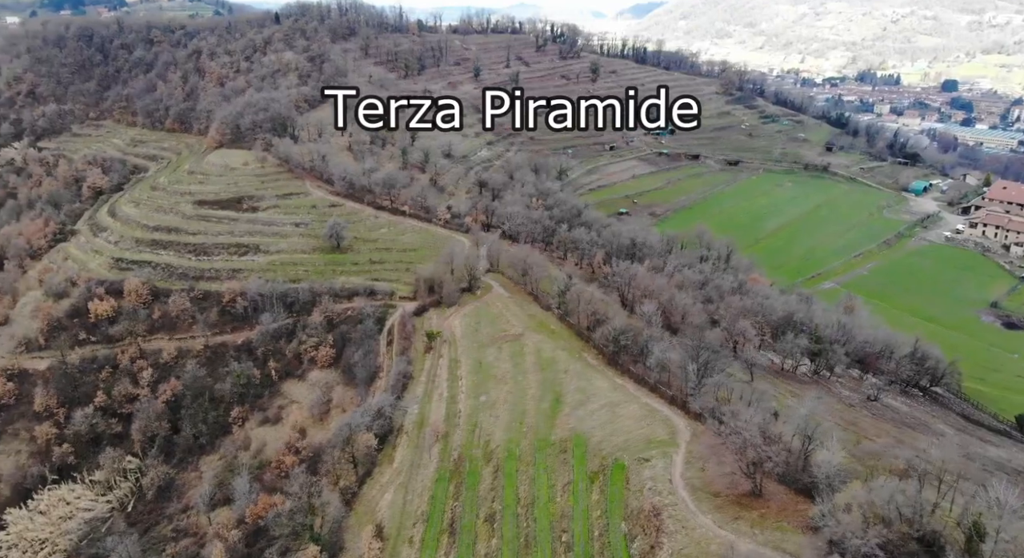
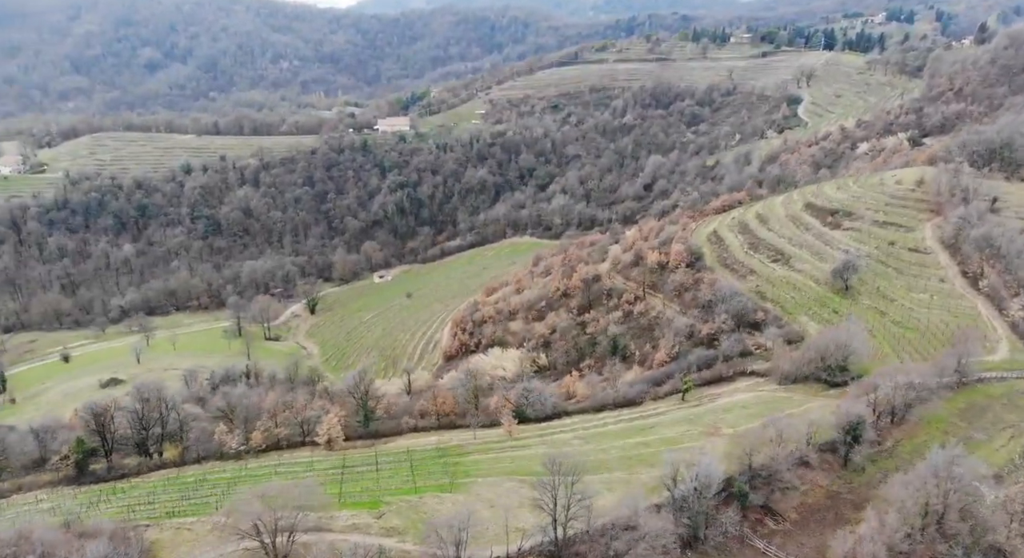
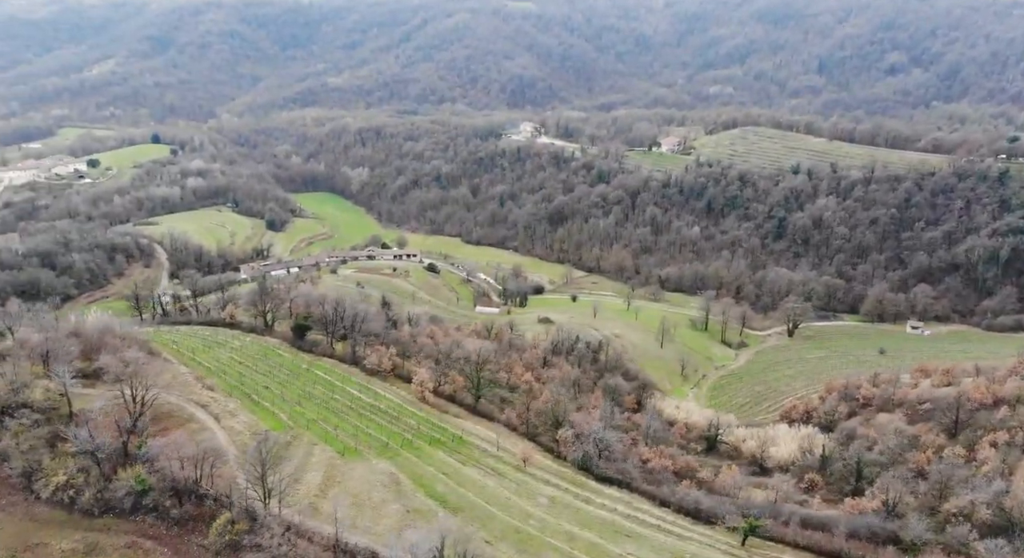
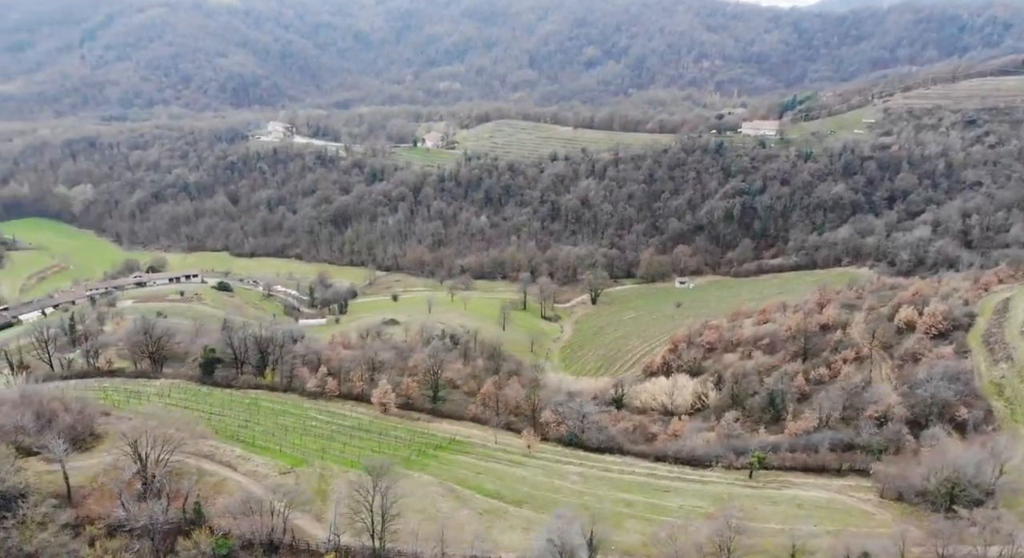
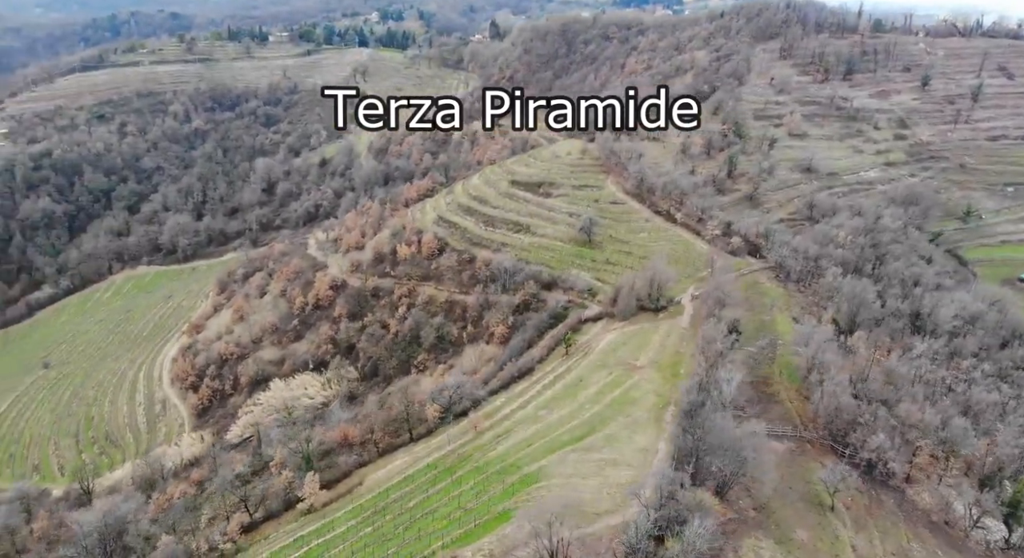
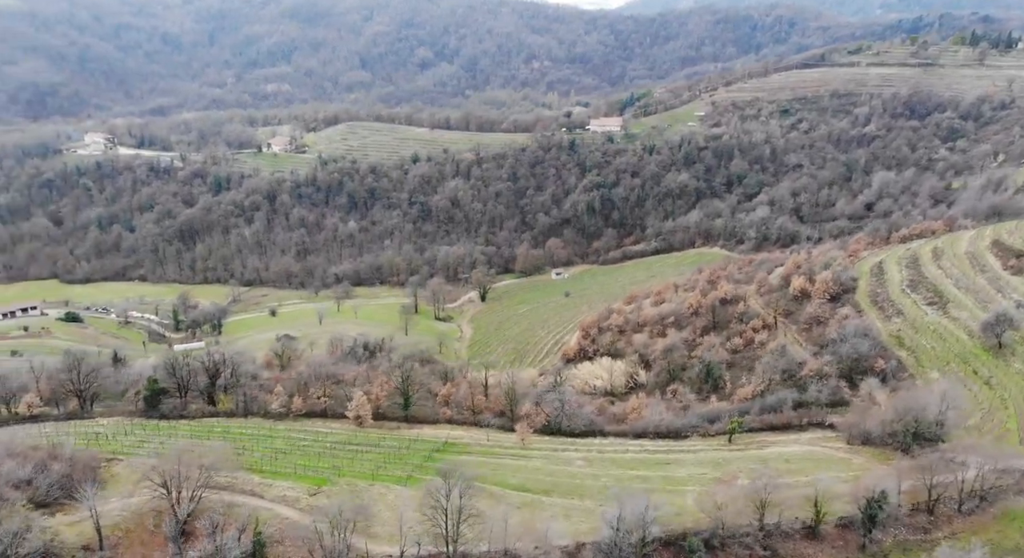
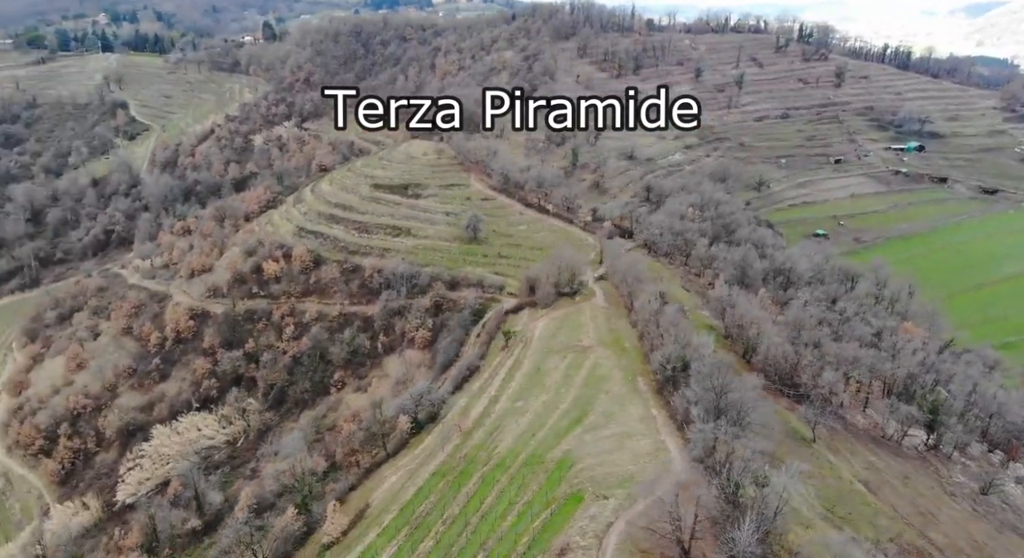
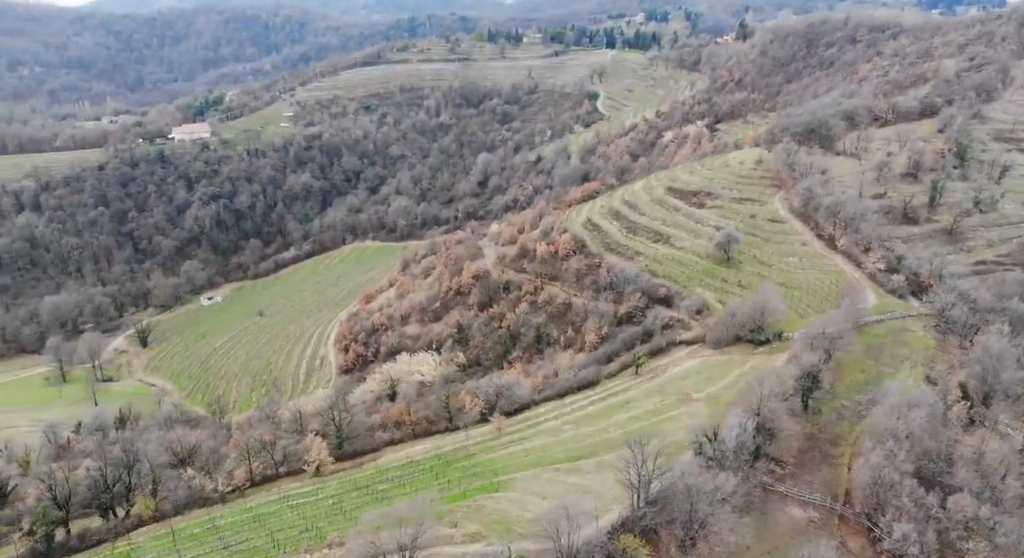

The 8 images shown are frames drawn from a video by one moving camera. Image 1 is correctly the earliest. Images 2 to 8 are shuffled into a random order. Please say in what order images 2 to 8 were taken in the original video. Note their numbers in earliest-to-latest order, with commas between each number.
7, 5, 8, 2, 6, 4, 3
